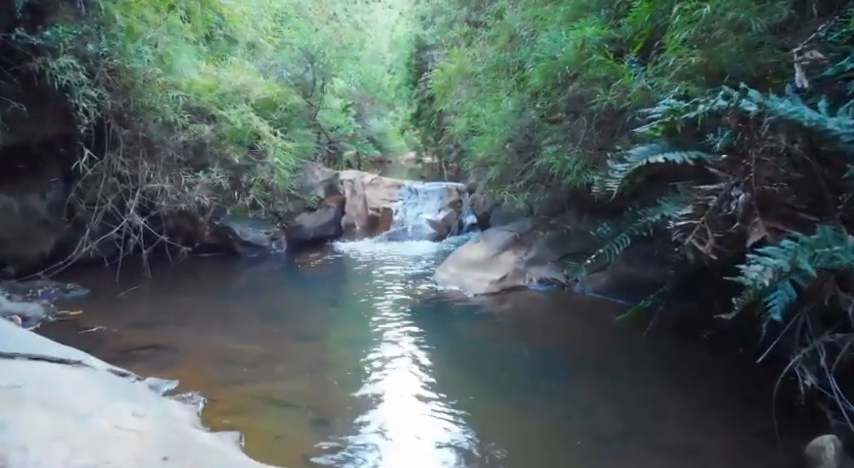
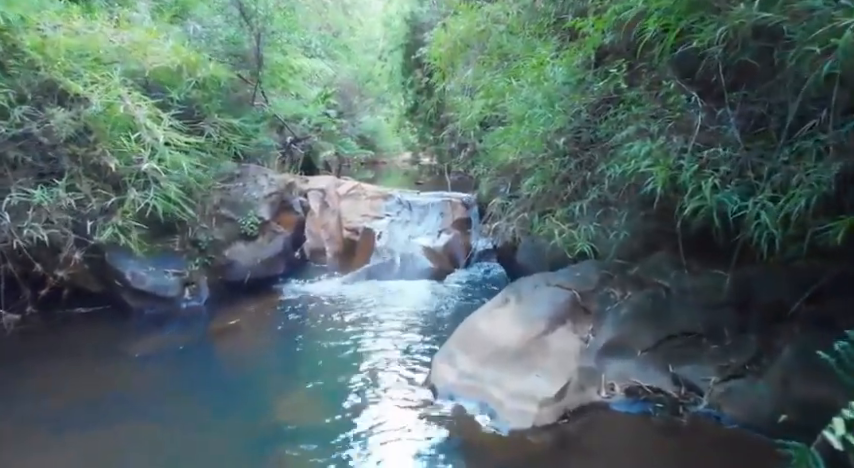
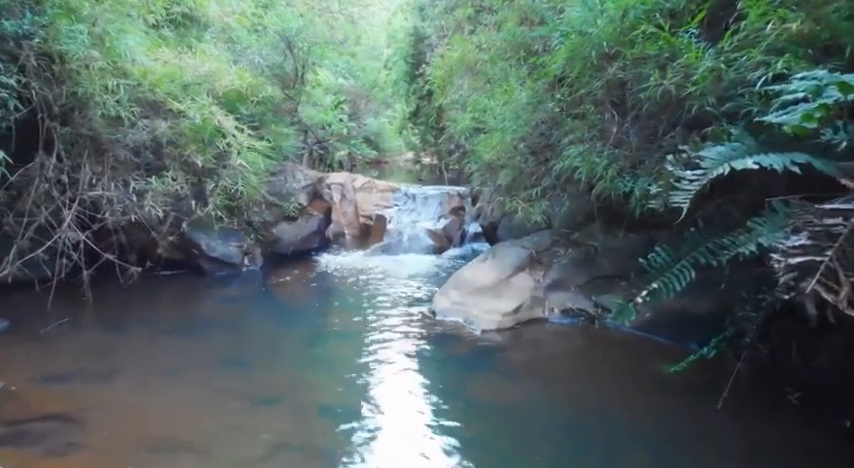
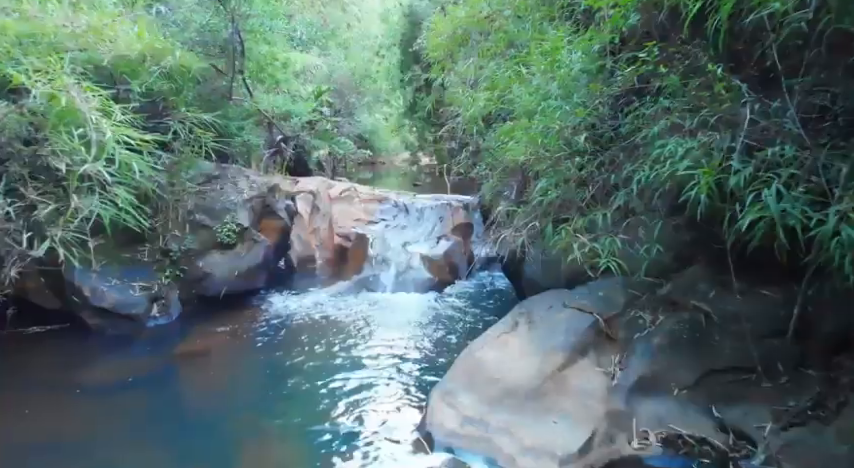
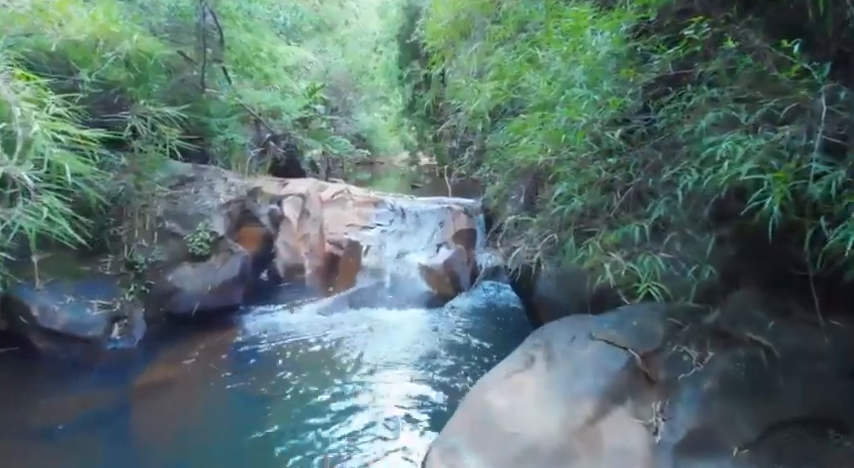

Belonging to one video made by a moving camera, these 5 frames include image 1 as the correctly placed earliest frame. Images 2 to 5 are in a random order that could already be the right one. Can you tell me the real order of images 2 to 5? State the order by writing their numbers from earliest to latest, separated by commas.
3, 2, 4, 5
